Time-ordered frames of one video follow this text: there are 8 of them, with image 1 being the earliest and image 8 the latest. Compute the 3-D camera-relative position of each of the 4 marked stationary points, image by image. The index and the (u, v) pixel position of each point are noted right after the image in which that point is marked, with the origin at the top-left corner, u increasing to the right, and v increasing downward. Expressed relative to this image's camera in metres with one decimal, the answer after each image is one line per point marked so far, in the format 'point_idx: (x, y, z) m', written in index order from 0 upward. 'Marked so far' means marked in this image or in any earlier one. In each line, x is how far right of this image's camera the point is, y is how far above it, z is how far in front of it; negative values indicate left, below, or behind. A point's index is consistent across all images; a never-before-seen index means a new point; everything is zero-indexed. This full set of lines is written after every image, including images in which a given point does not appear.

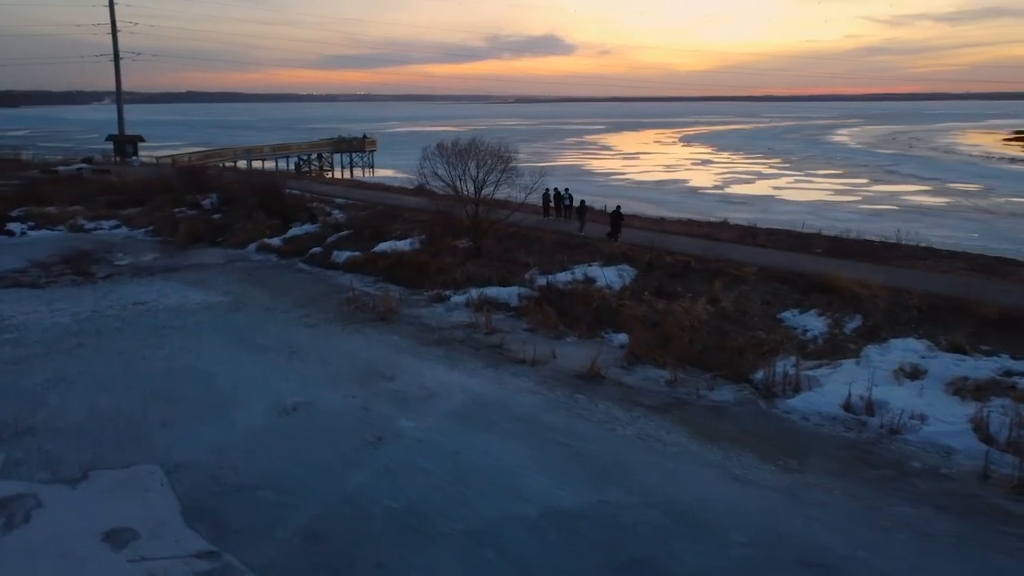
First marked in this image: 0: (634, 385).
0: (+2.0, -1.6, +13.1) m
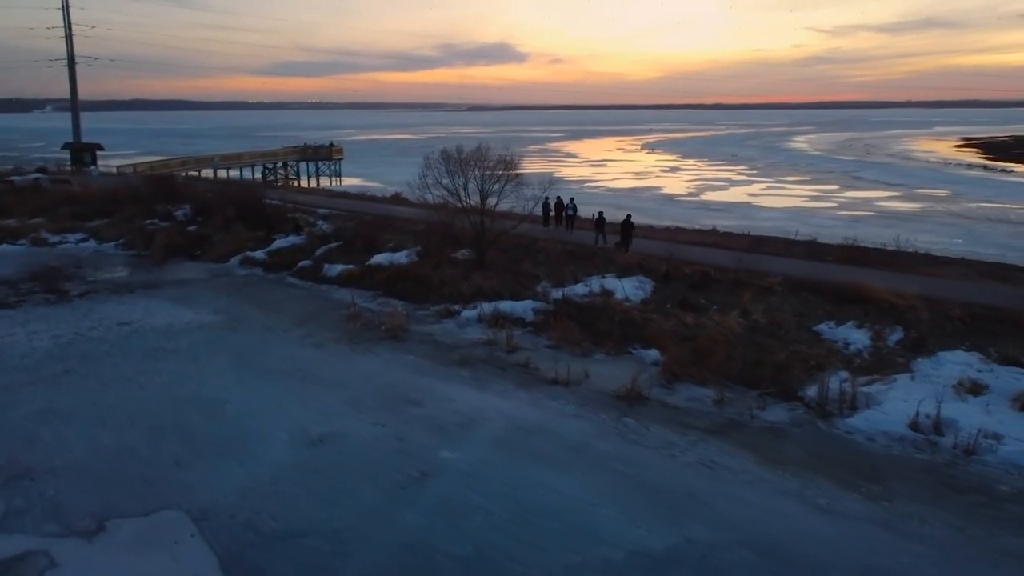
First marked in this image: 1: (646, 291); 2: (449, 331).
0: (+2.6, -1.8, +12.3) m
1: (+2.8, -0.1, +16.9) m
2: (-1.3, -0.9, +16.4) m
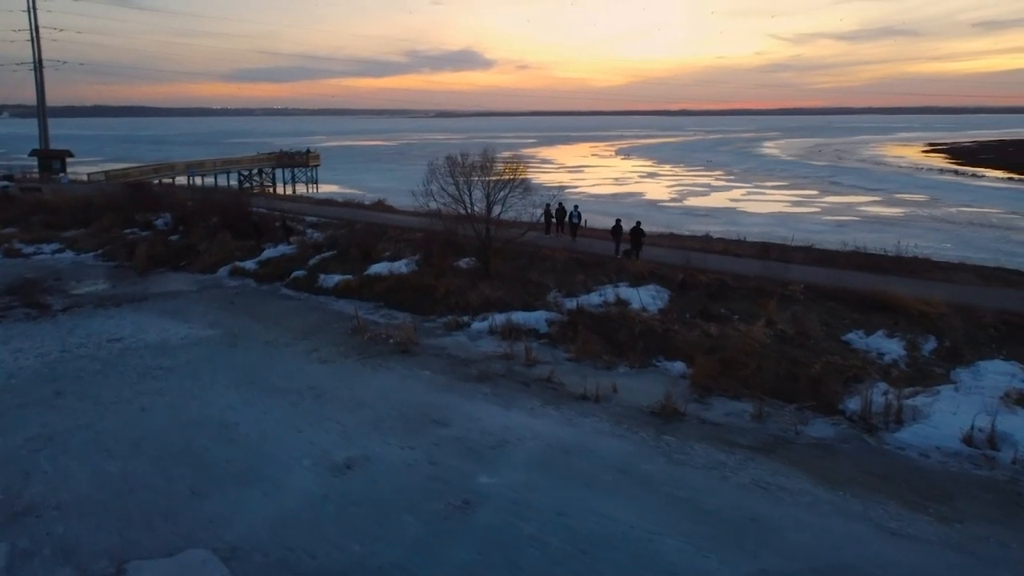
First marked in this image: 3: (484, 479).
0: (+3.1, -2.0, +11.8) m
1: (+3.1, -0.3, +16.4) m
2: (-1.0, -1.1, +15.7) m
3: (-0.4, -2.4, +9.9) m
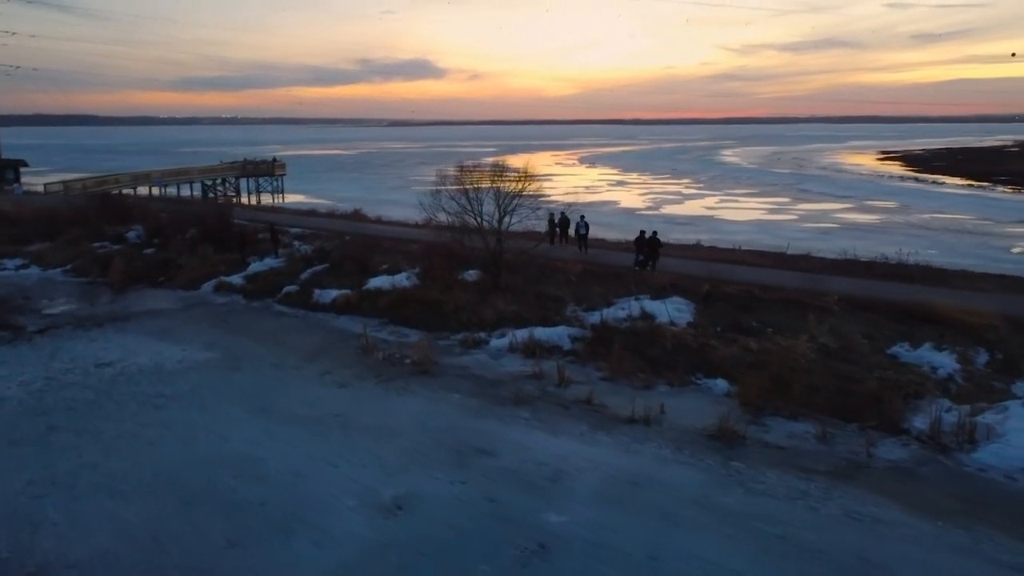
0: (+3.8, -2.2, +11.1) m
1: (+3.5, -0.5, +15.7) m
2: (-0.5, -1.4, +14.8) m
3: (+0.5, -2.6, +9.0) m
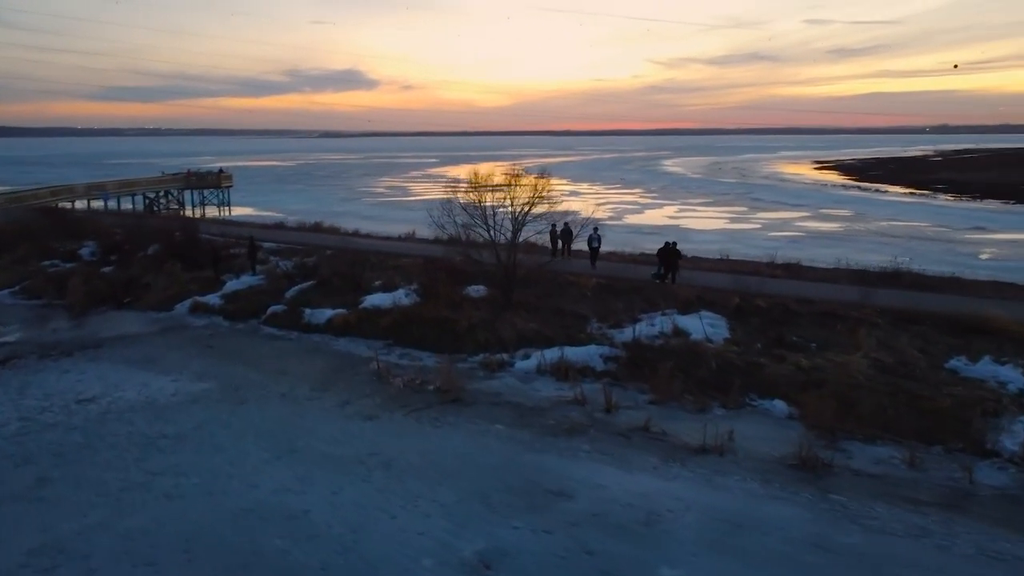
0: (+4.6, -2.3, +10.2) m
1: (+4.0, -0.8, +14.8) m
2: (+0.1, -1.7, +13.6) m
3: (+1.5, -2.8, +7.9) m
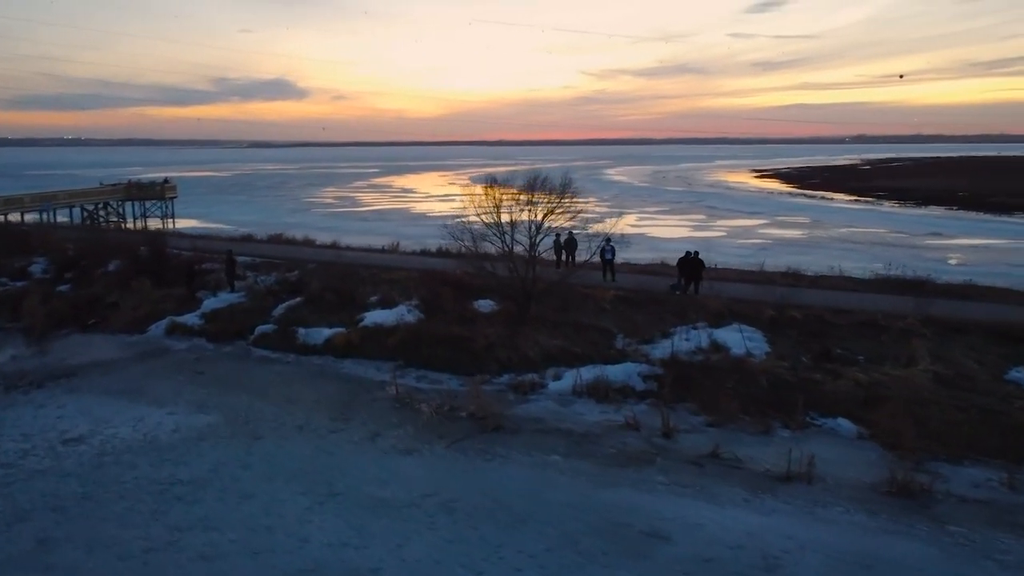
0: (+5.5, -2.5, +9.5) m
1: (+4.5, -1.0, +14.1) m
2: (+0.7, -1.9, +12.5) m
3: (+2.6, -2.9, +6.9) m
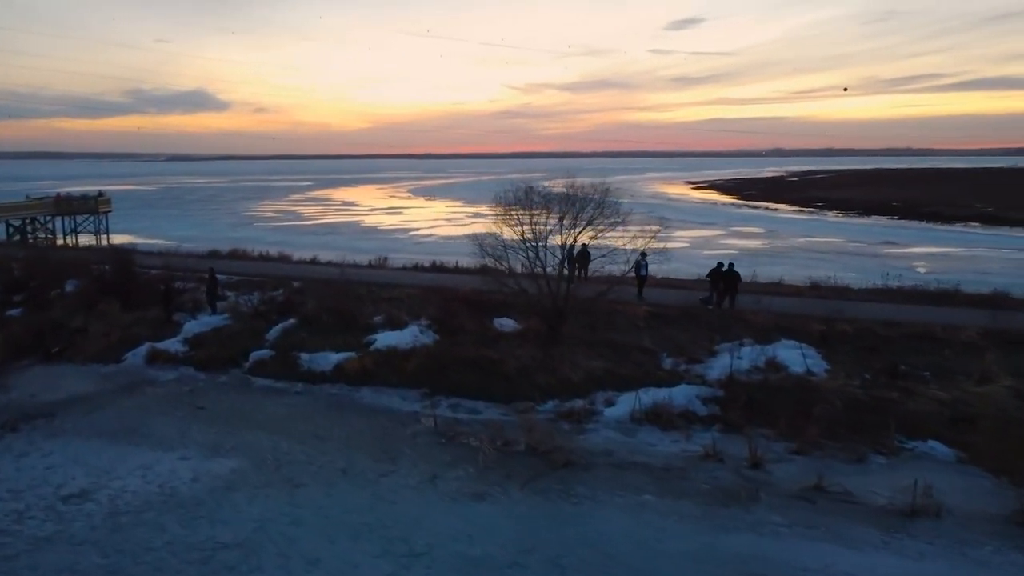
0: (+6.6, -2.6, +8.7) m
1: (+5.2, -1.2, +13.2) m
2: (+1.6, -2.2, +11.3) m
3: (+4.0, -3.1, +5.9) m
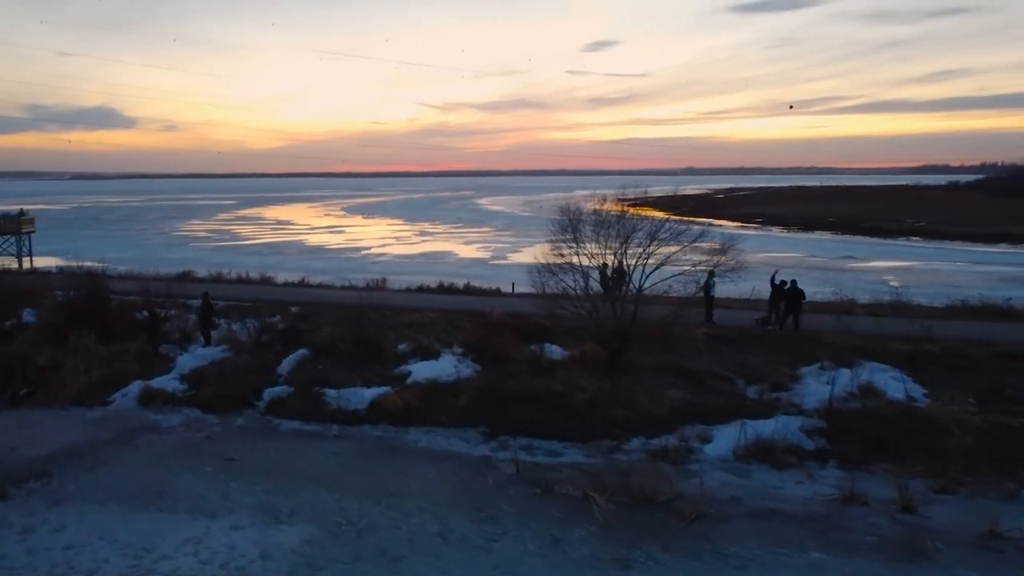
0: (+8.2, -2.7, +7.9) m
1: (+6.3, -1.5, +12.2) m
2: (+2.9, -2.5, +9.9) m
3: (+5.8, -3.2, +4.8) m
